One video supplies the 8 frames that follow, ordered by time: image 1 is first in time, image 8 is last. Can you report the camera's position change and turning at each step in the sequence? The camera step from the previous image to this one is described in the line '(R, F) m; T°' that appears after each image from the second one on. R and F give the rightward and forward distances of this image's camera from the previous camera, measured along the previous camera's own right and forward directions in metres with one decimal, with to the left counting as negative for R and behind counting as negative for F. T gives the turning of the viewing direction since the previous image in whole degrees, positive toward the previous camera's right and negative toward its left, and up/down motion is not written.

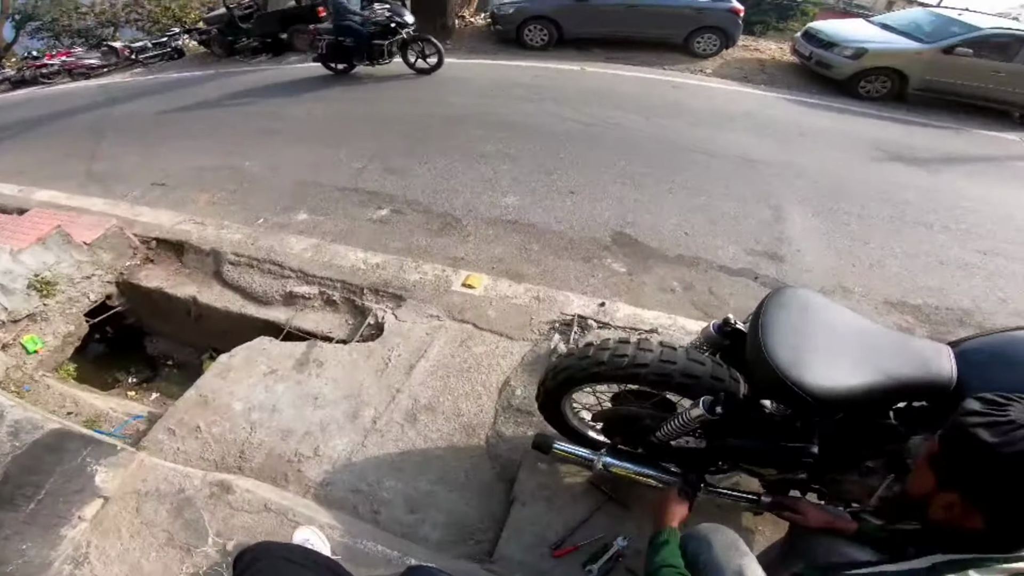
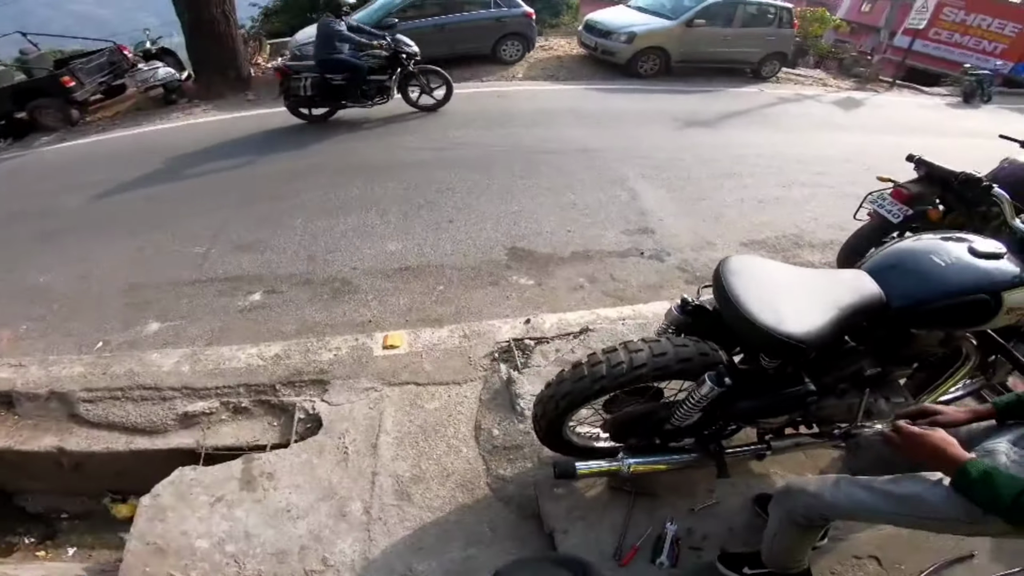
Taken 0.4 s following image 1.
(-0.5, +0.1) m; +16°
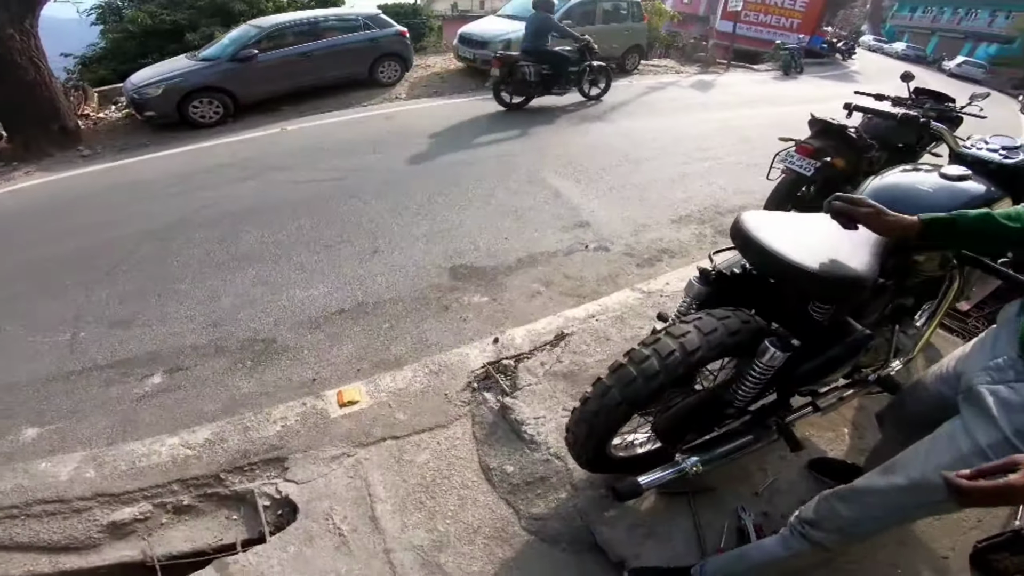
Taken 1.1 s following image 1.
(-0.4, +0.3) m; +11°
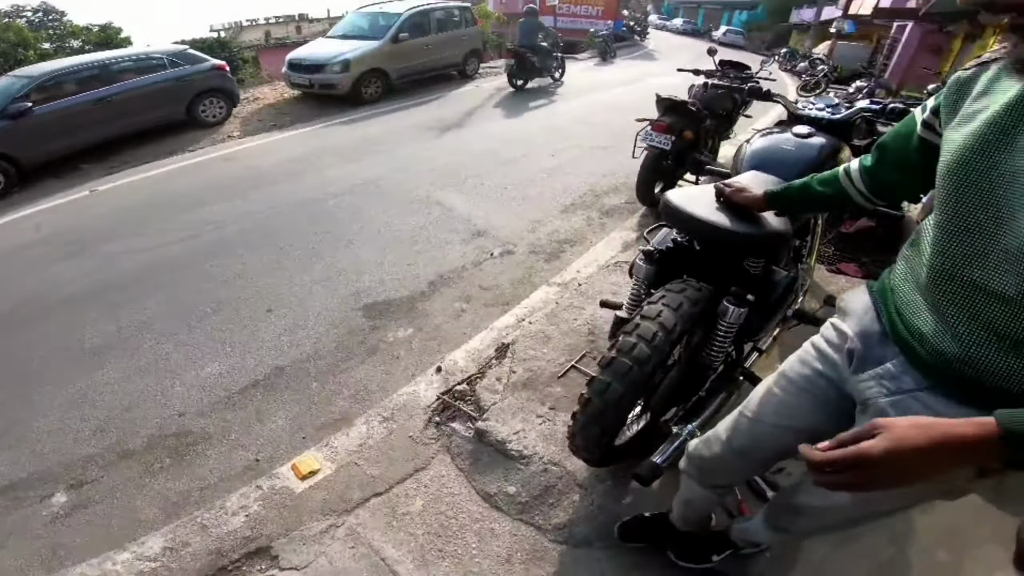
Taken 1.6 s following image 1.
(-0.4, +0.1) m; +14°
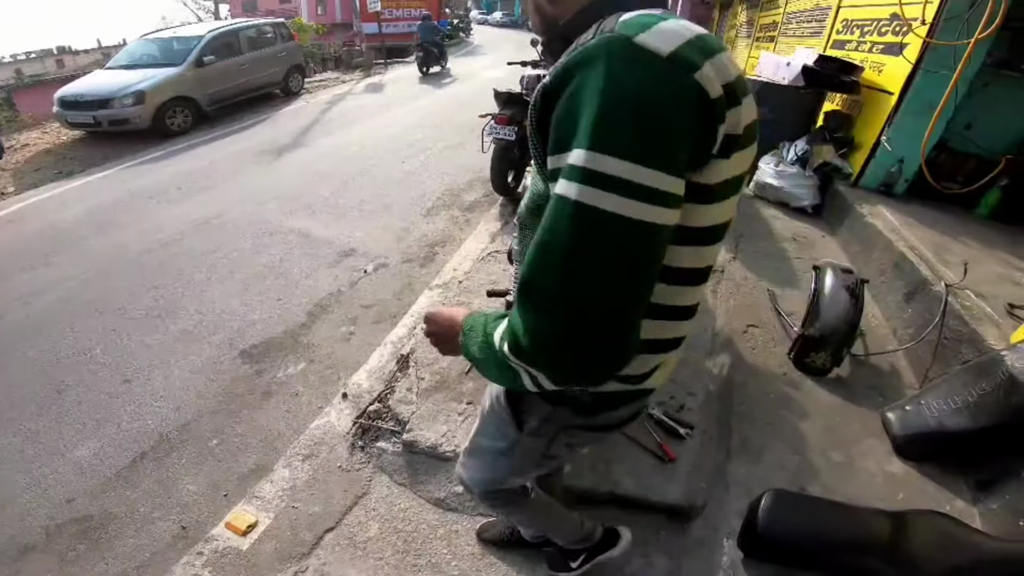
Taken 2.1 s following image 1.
(-0.3, -0.1) m; +15°
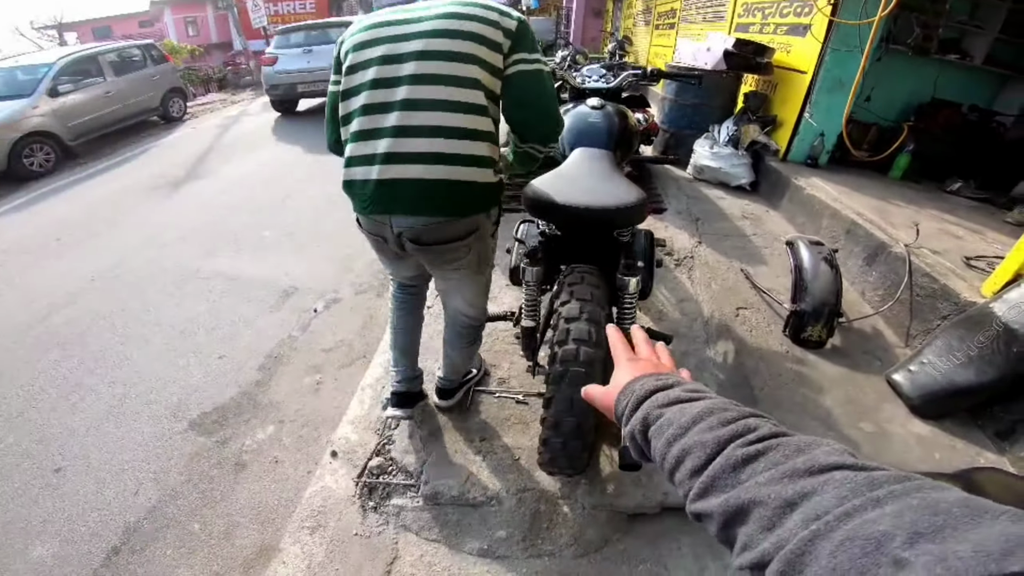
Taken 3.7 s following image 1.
(-0.5, +0.2) m; +11°
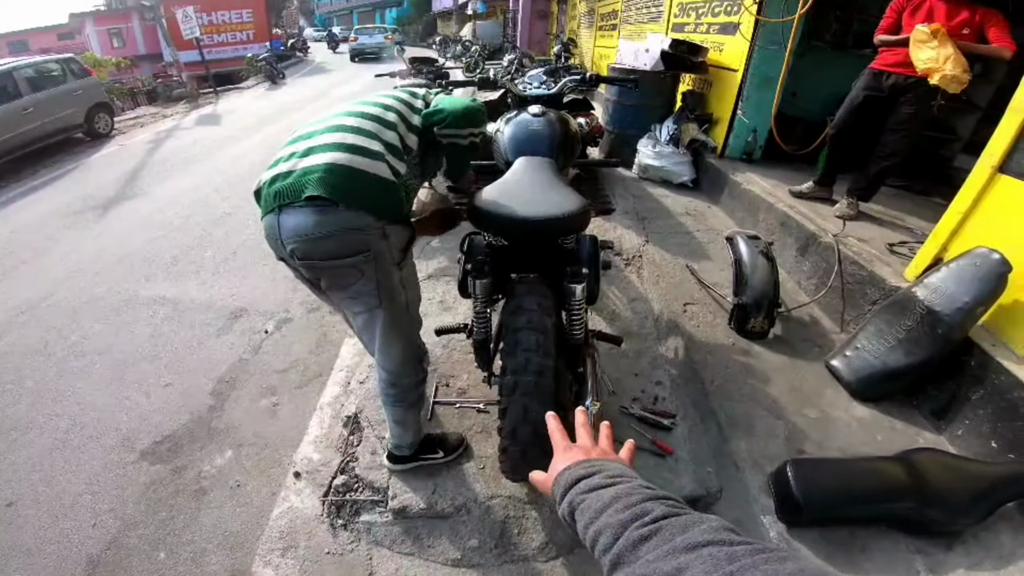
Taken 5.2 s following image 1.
(0.0, 0.0) m; +5°
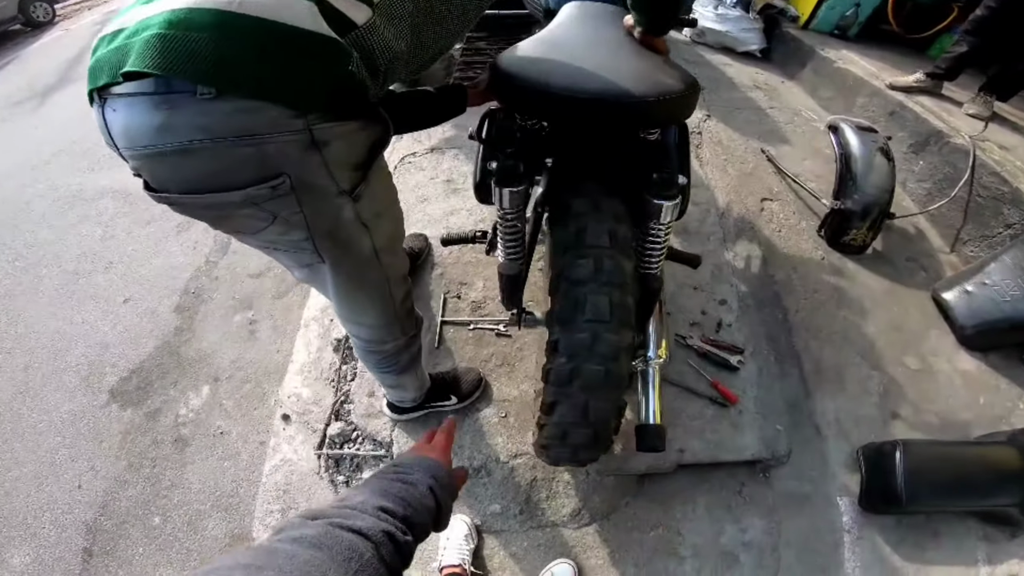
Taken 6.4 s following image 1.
(0.0, +0.5) m; -3°
